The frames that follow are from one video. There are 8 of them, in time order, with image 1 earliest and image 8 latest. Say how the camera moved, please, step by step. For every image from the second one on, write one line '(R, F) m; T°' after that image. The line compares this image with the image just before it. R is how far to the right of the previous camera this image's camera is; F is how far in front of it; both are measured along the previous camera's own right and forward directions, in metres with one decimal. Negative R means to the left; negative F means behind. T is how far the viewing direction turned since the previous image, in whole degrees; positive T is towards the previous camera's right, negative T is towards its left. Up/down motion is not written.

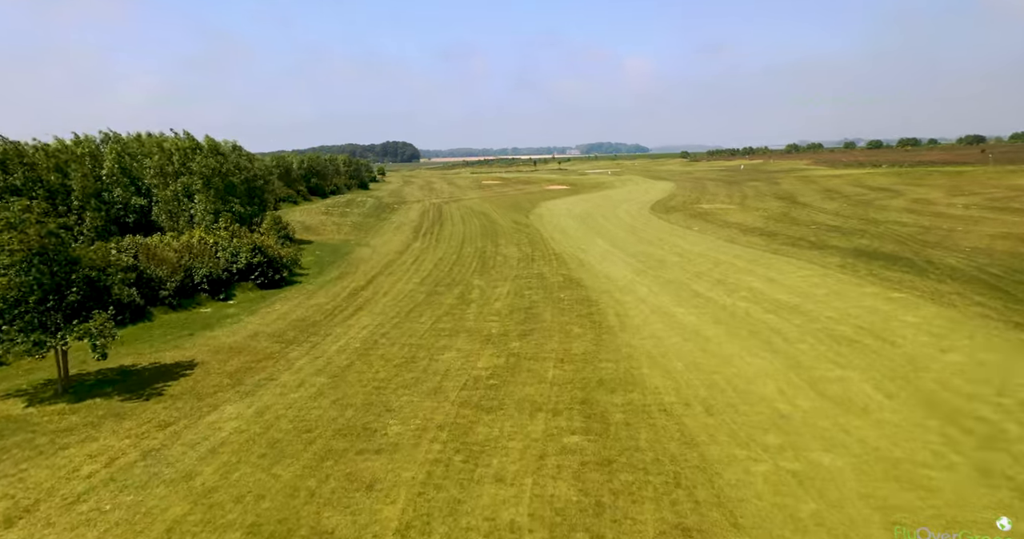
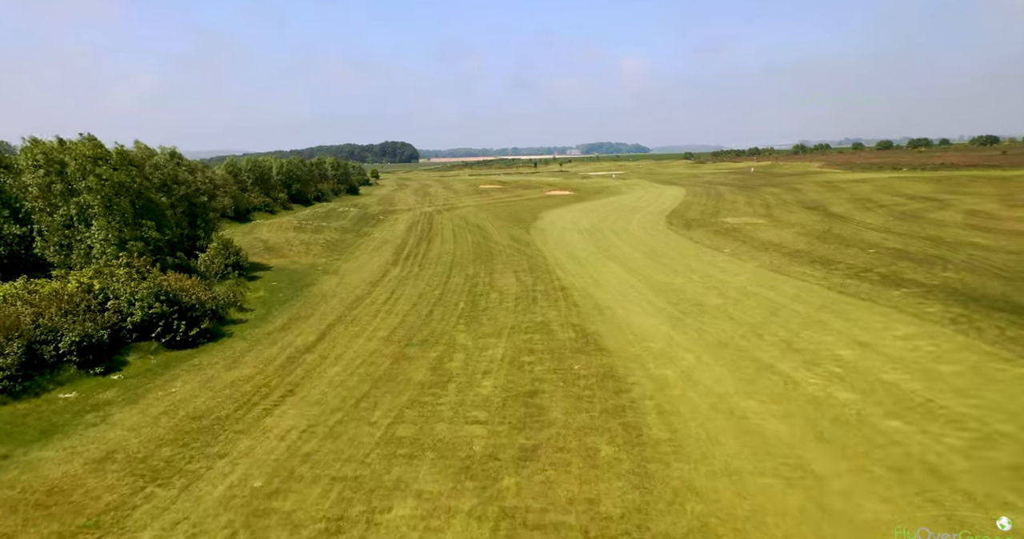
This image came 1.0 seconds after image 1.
(+0.1, +5.5) m; 0°
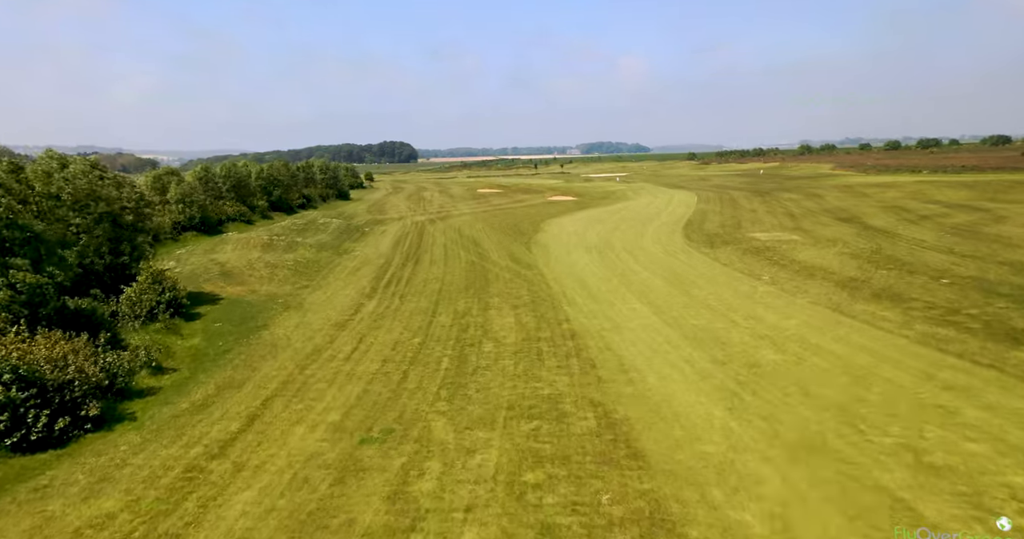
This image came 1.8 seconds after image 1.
(0.0, +4.9) m; 0°
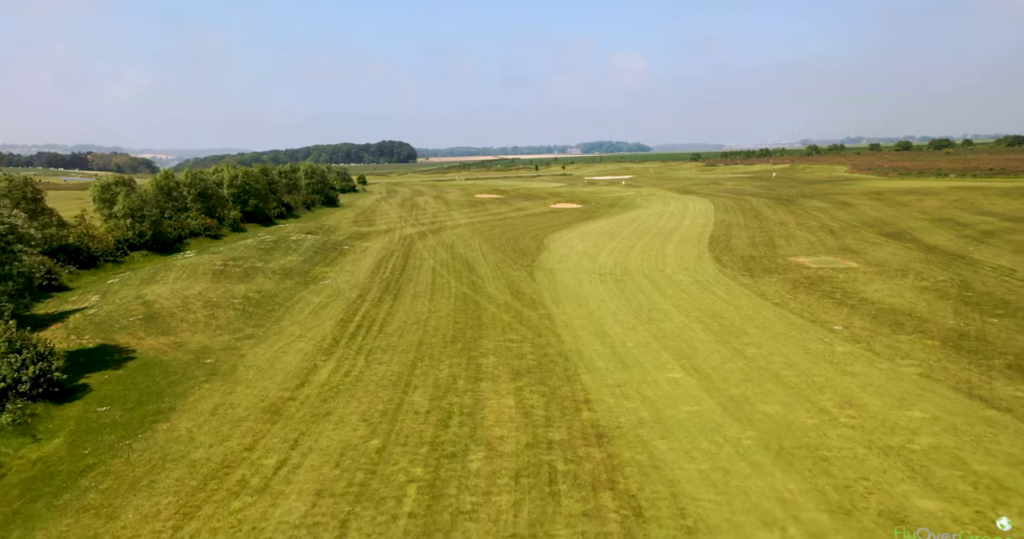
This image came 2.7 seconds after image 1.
(0.0, +5.9) m; 0°
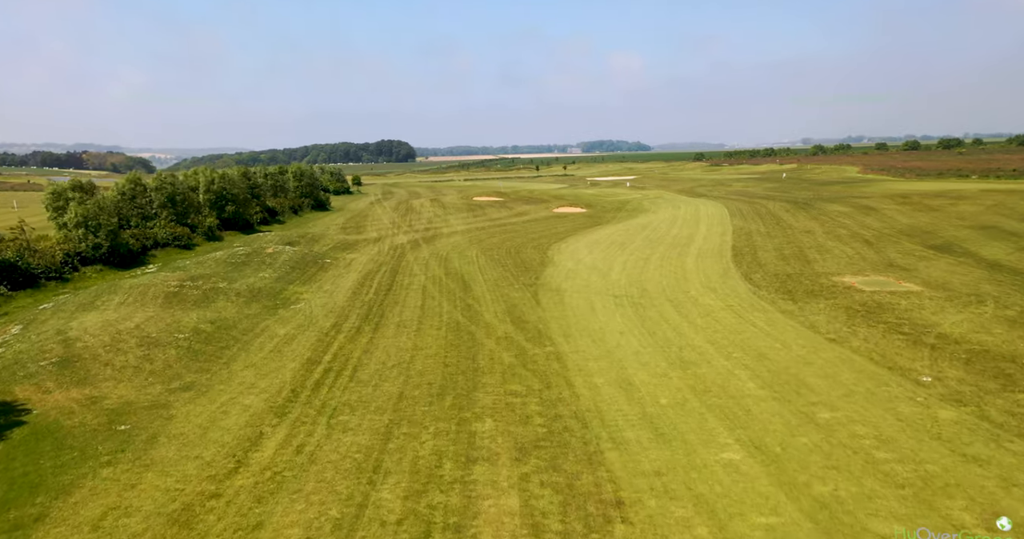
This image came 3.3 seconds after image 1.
(-0.1, +4.3) m; 0°
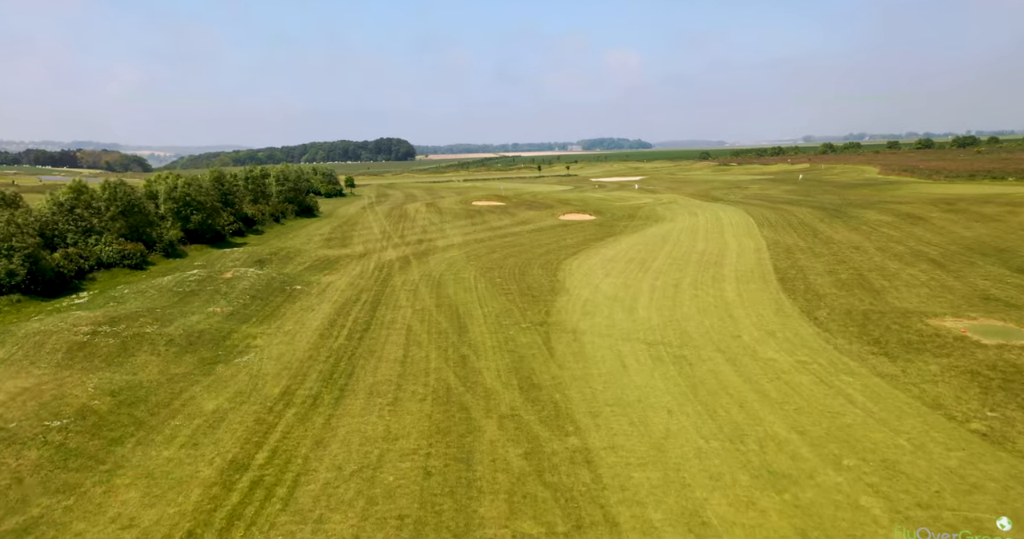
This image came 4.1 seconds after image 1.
(-0.2, +6.1) m; 0°
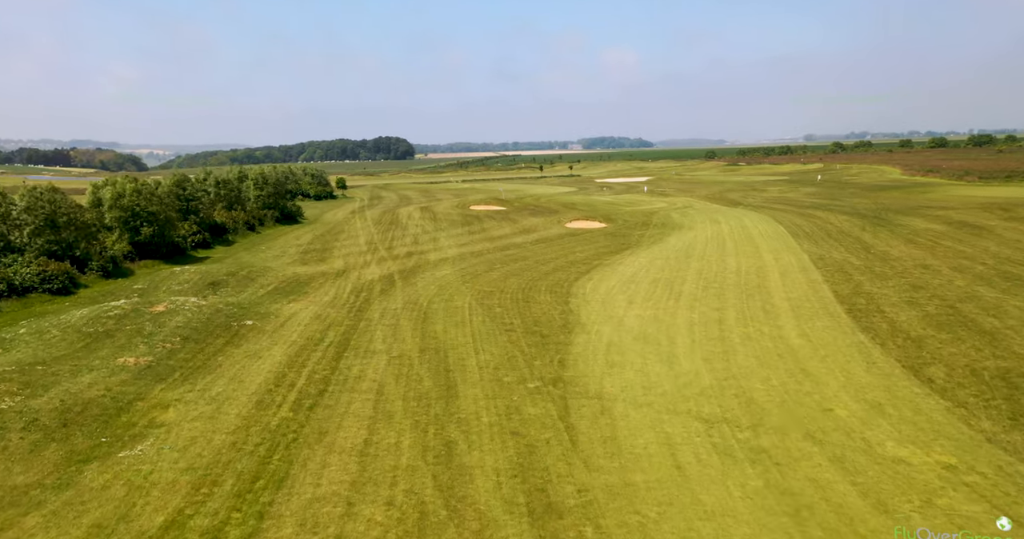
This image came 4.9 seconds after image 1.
(-0.1, +6.5) m; 0°
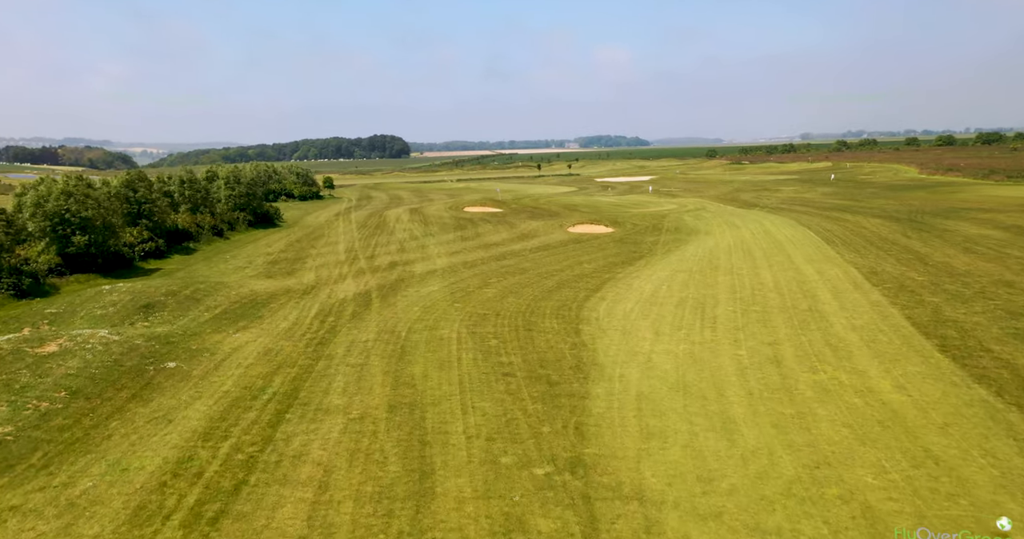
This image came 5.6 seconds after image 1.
(-0.1, +5.9) m; 0°
